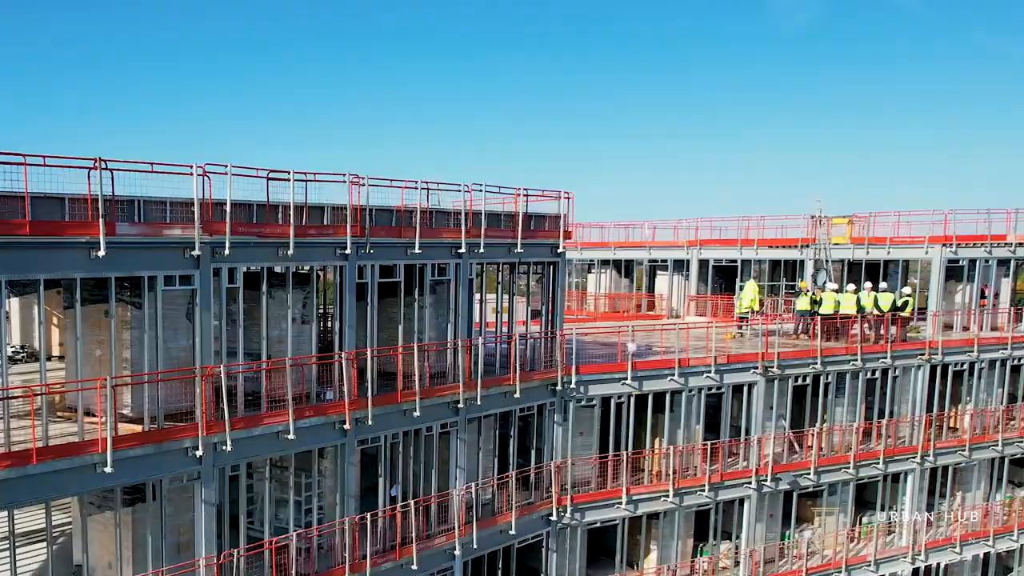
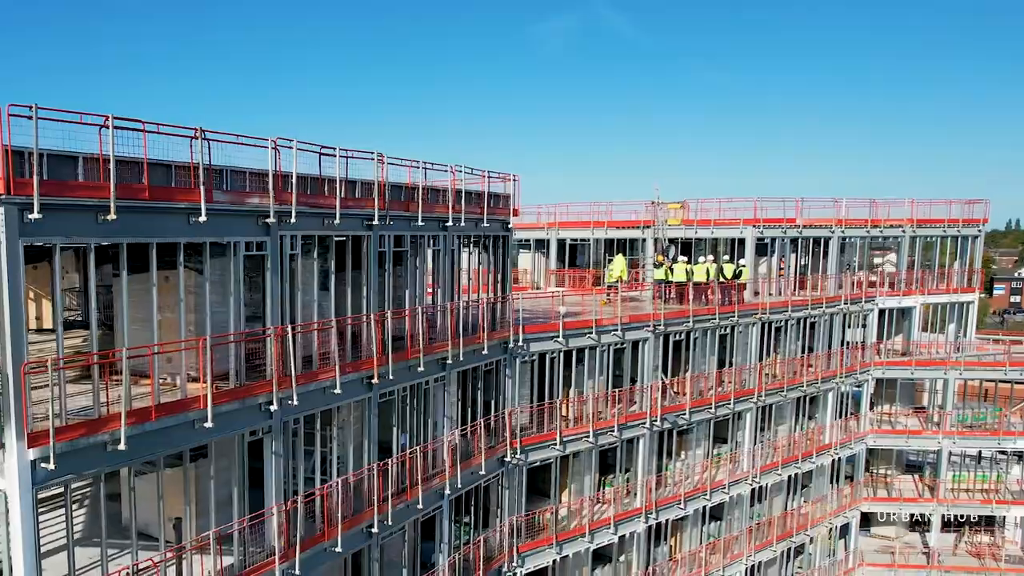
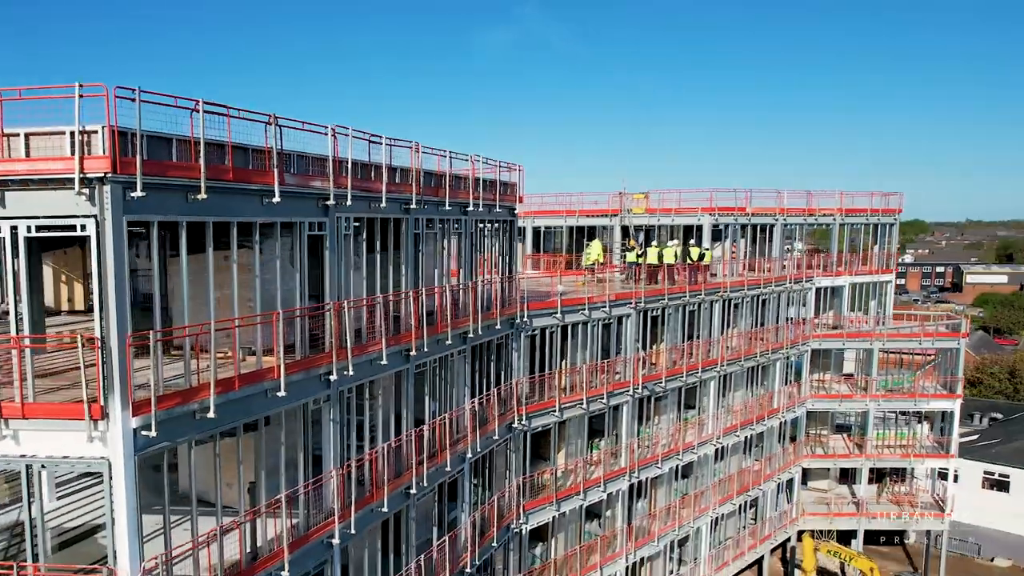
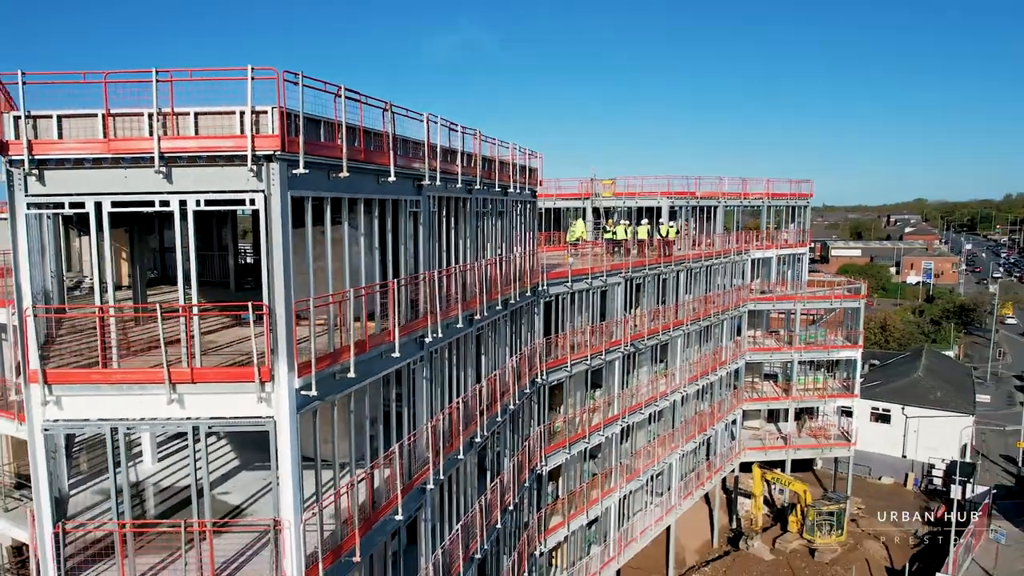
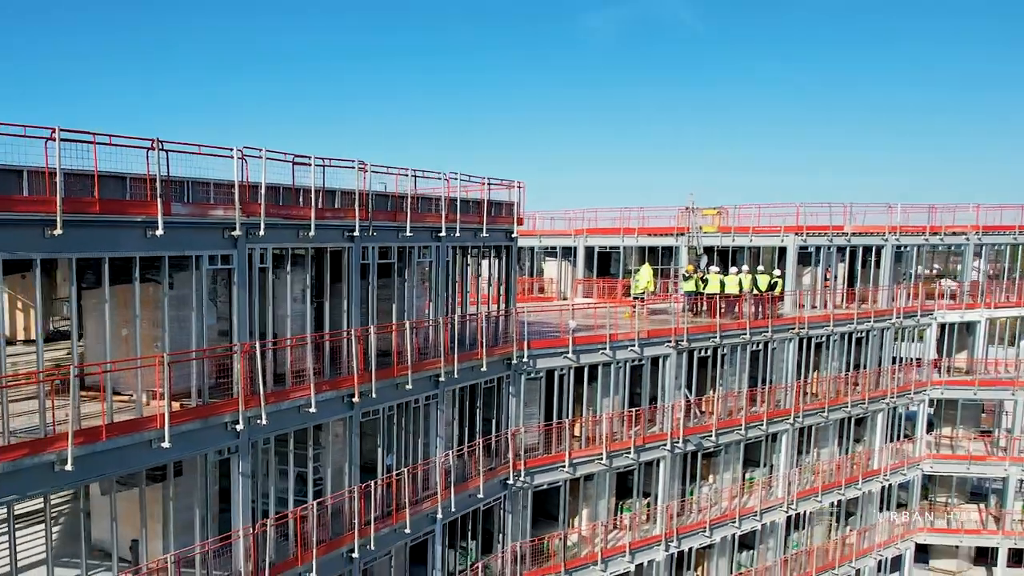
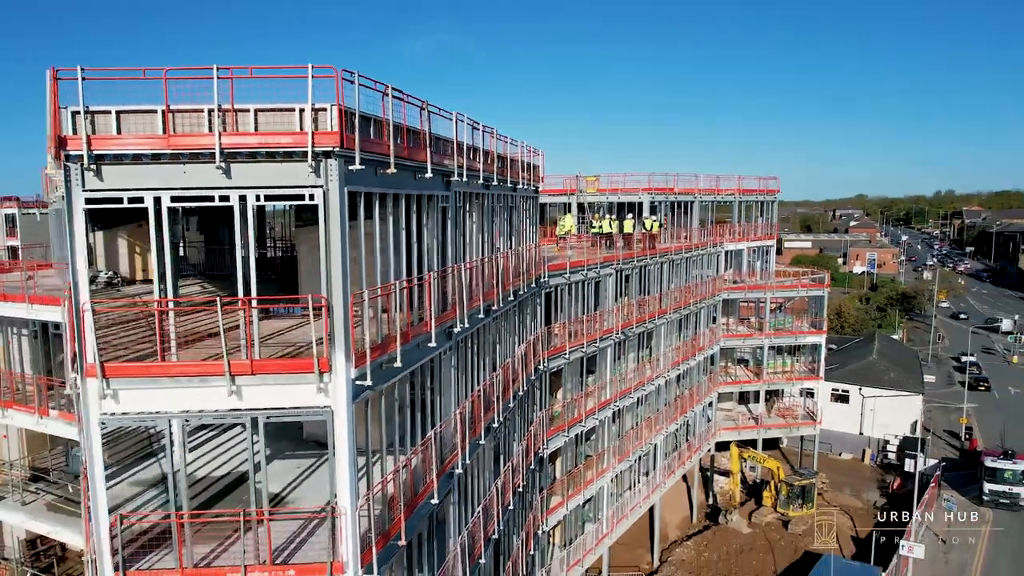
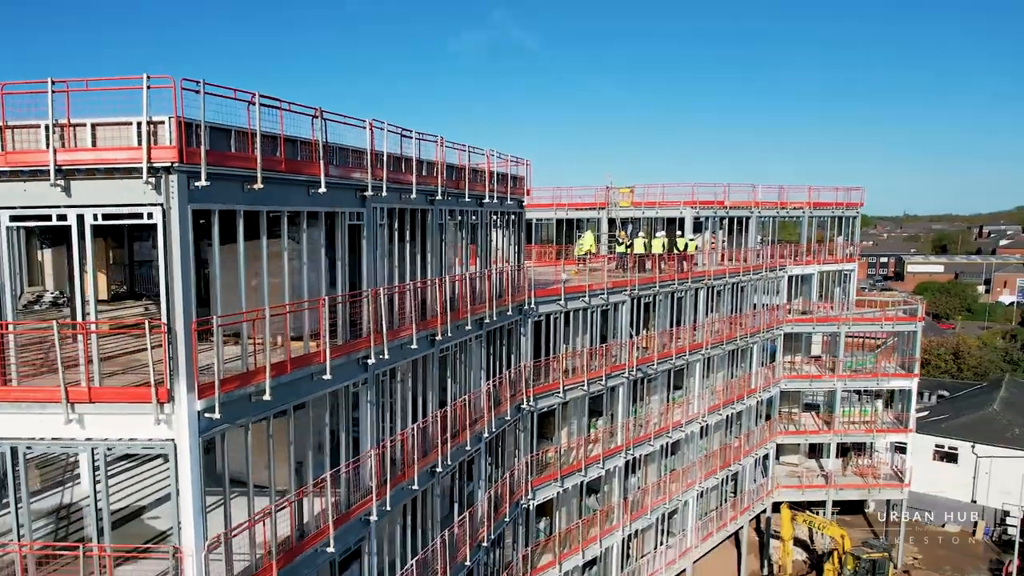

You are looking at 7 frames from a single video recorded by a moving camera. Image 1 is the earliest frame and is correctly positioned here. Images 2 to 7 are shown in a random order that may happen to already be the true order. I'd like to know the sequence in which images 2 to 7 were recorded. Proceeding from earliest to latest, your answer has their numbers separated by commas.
5, 2, 3, 7, 4, 6
